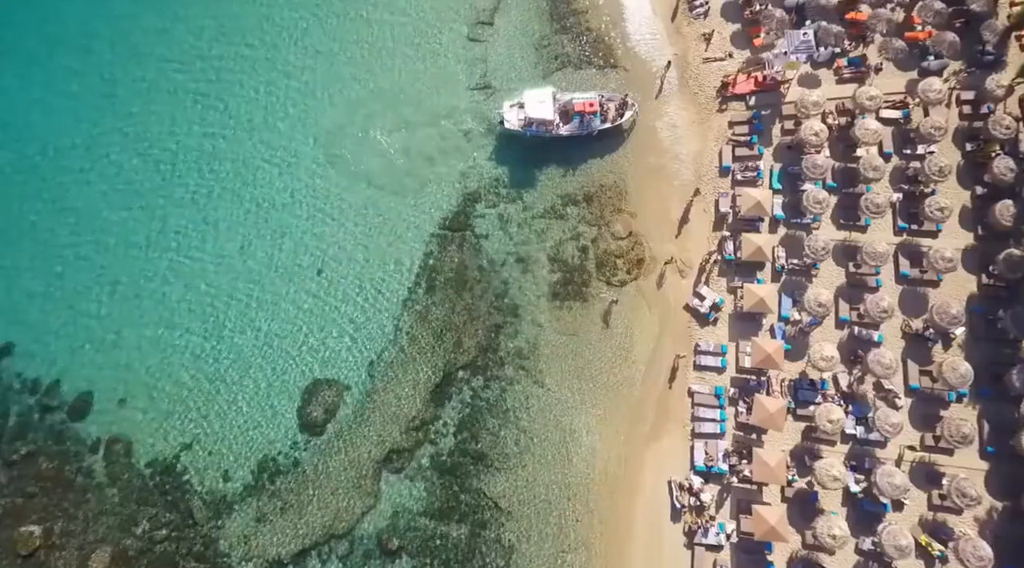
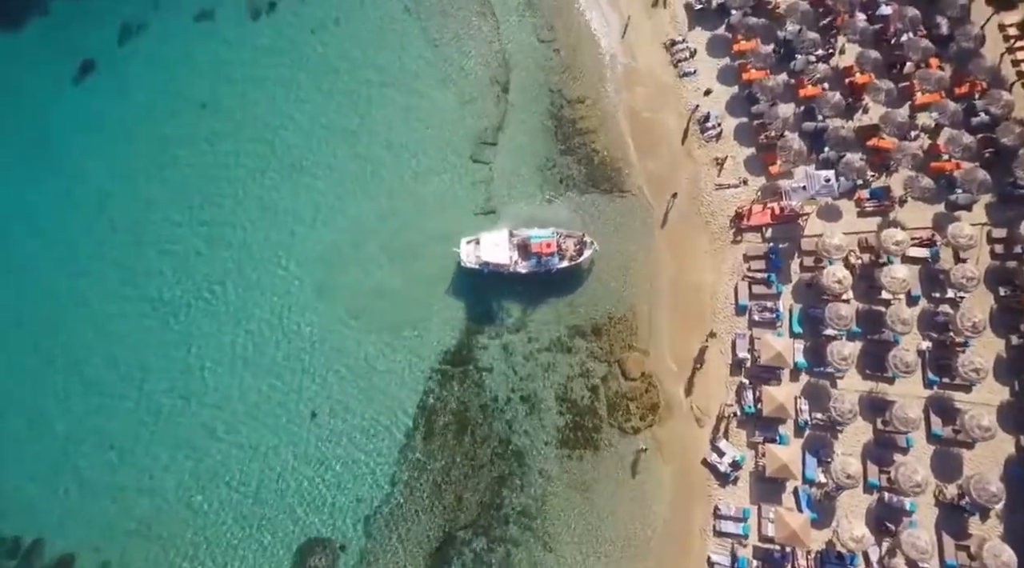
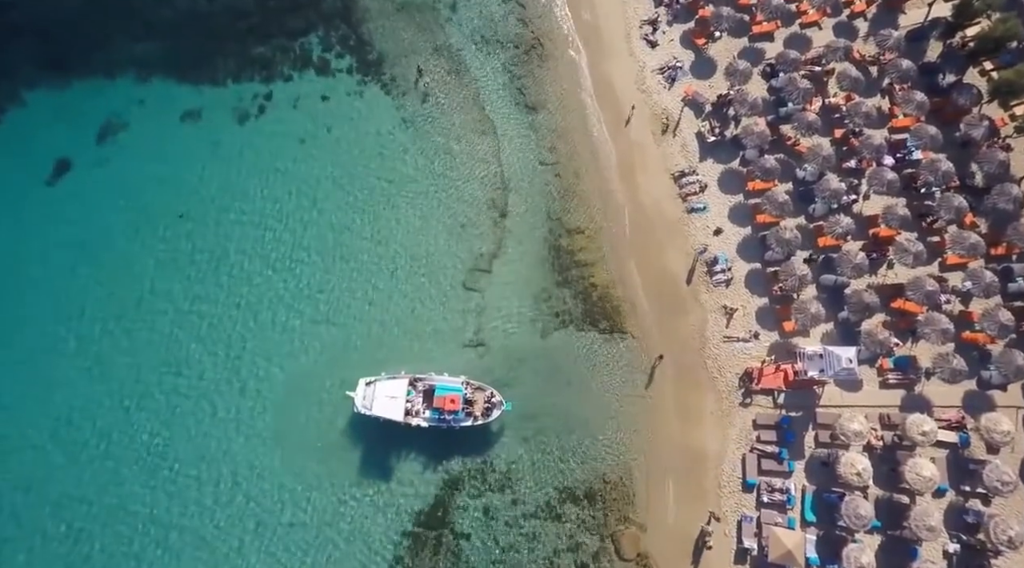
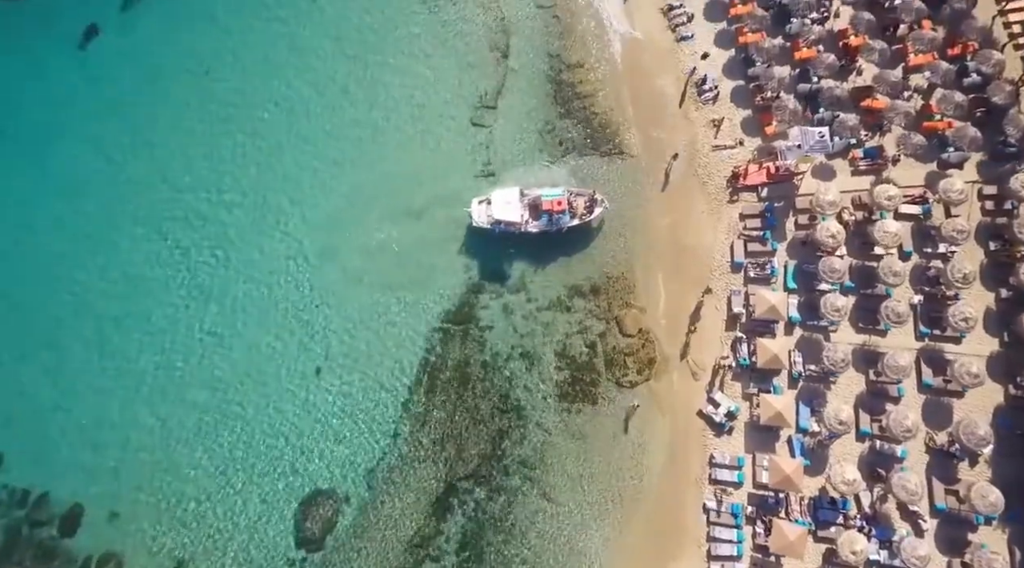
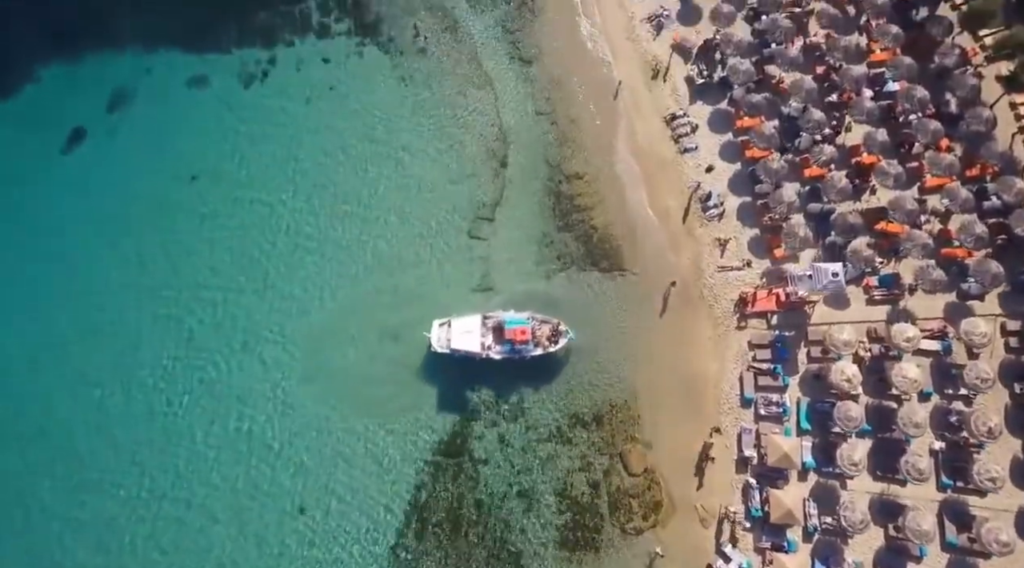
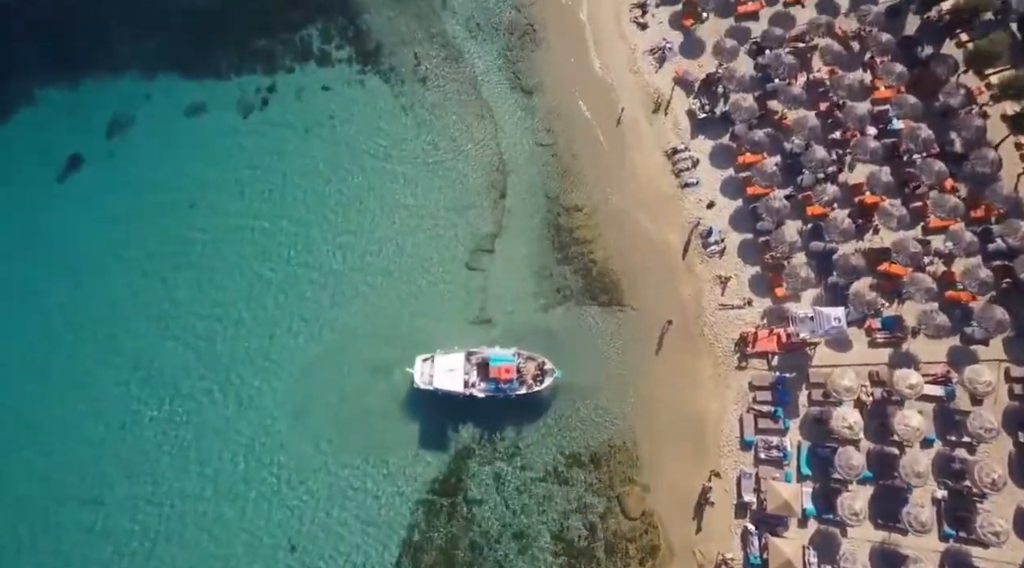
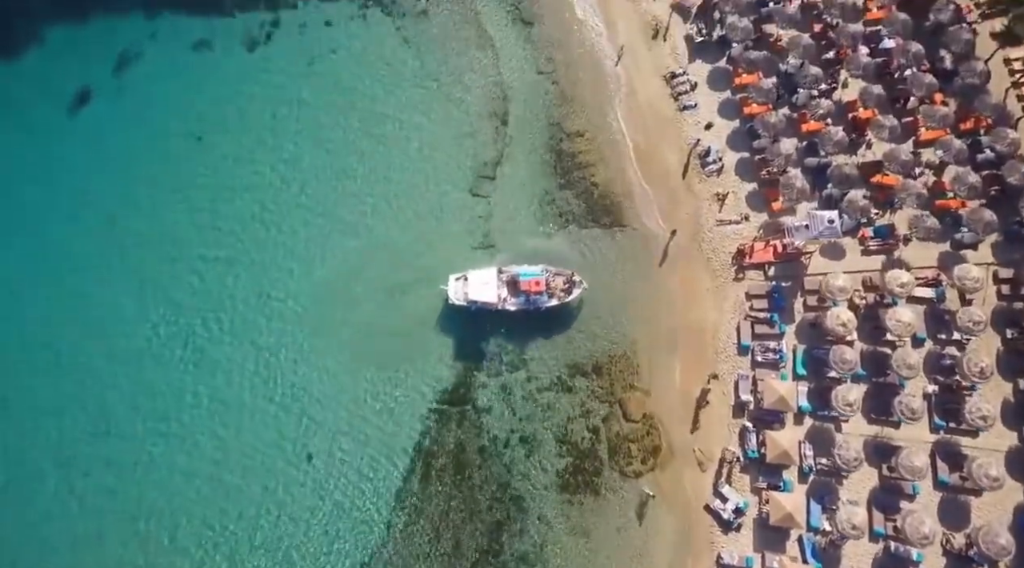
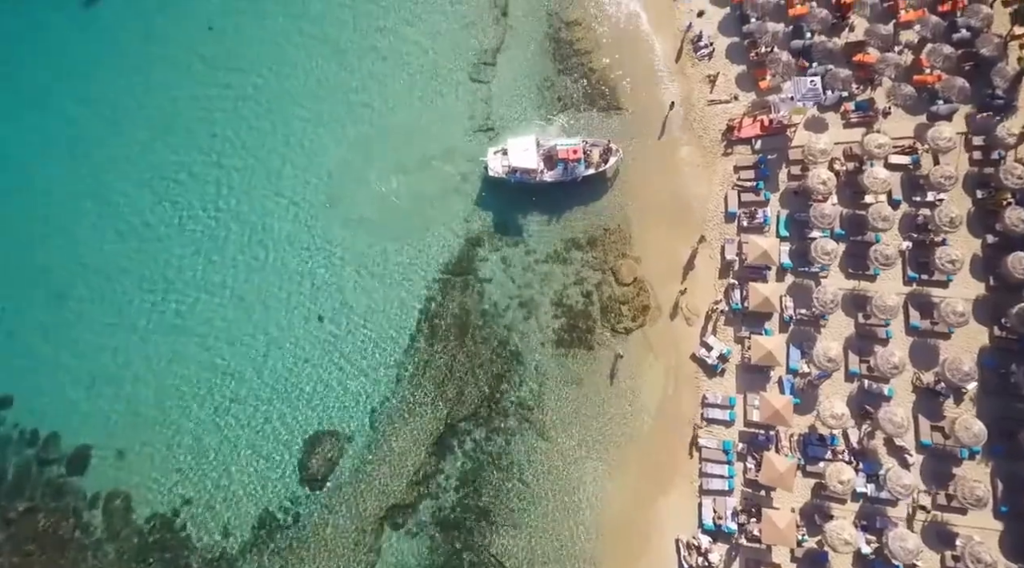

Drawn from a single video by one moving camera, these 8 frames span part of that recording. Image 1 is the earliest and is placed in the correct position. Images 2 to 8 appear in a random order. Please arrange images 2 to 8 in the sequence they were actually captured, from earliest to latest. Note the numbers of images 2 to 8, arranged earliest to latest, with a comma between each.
8, 4, 2, 7, 5, 6, 3
